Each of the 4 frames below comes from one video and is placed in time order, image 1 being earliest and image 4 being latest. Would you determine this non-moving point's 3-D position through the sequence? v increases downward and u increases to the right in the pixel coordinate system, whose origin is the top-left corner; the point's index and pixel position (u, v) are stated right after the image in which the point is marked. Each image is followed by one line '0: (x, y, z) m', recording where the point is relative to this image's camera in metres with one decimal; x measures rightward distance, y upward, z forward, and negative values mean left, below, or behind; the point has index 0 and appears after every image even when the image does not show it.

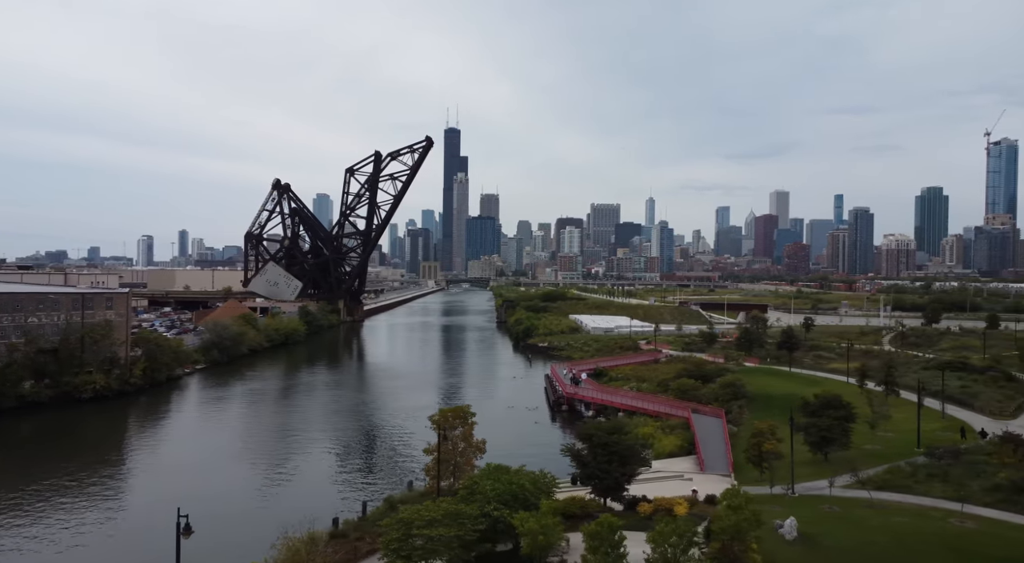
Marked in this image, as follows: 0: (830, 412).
0: (+10.0, -4.1, +19.1) m
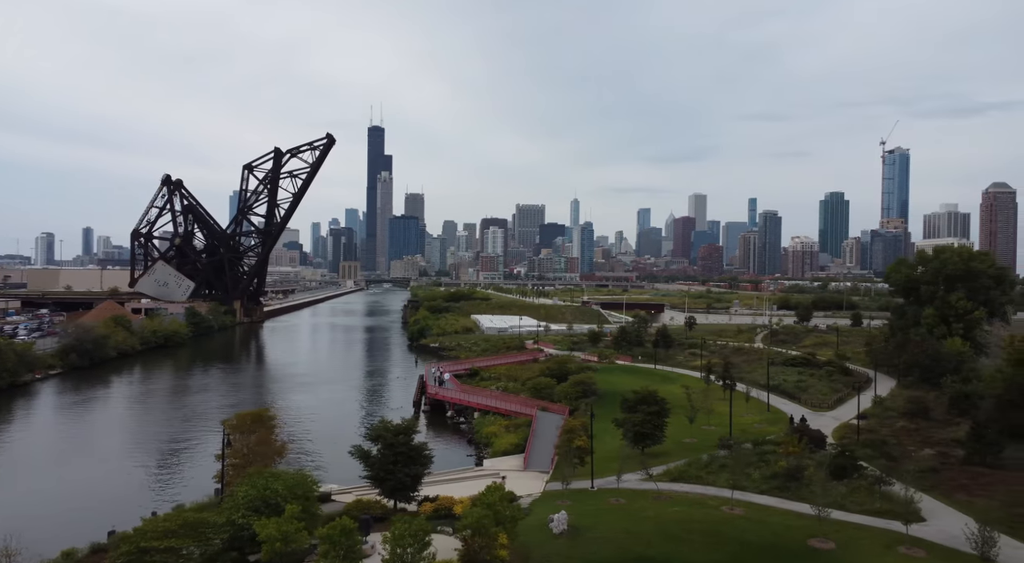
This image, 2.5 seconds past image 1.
0: (+4.3, -4.1, +19.7) m
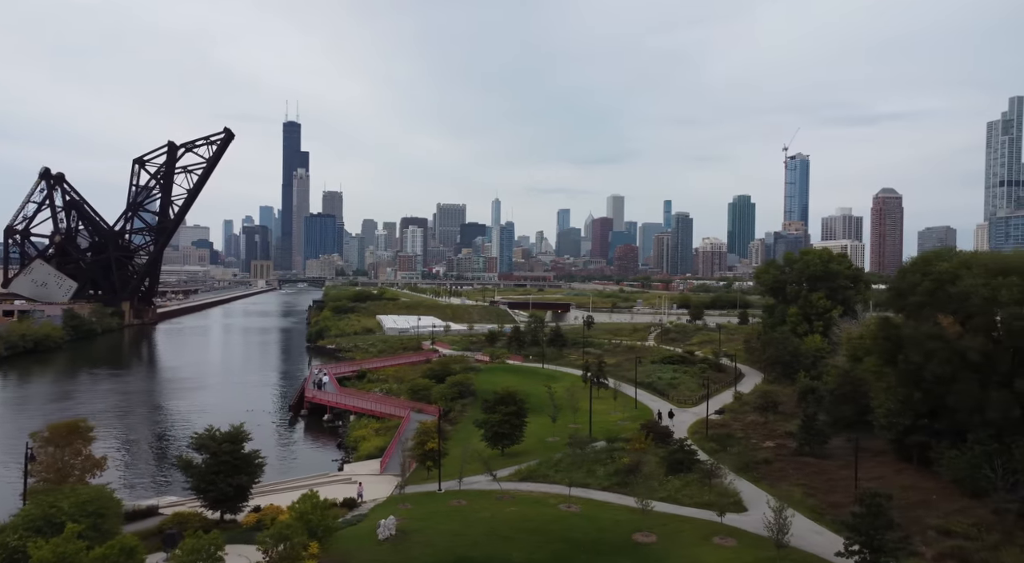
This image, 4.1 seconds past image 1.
0: (-0.3, -4.1, +19.8) m
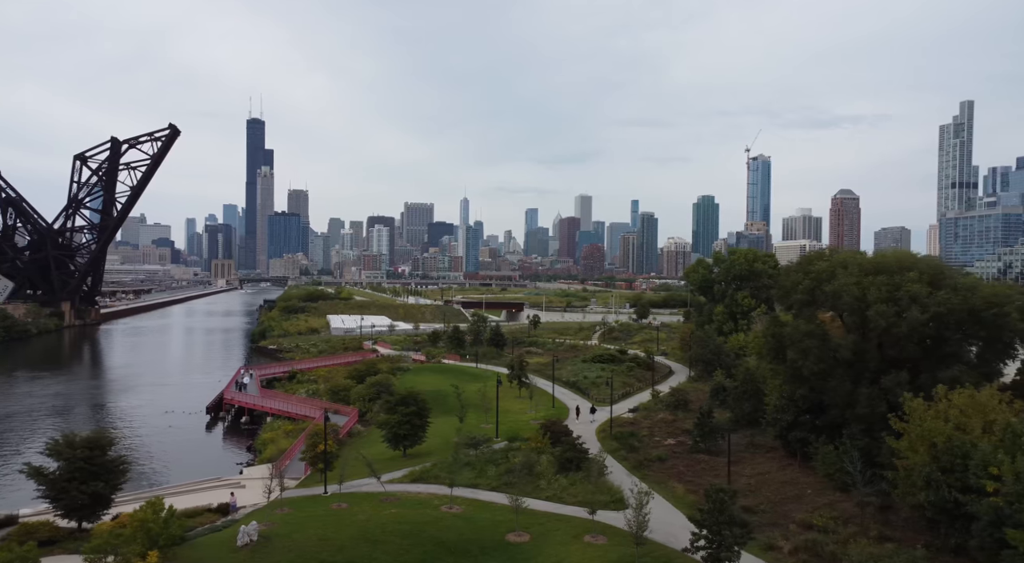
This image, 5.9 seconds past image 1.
0: (-3.6, -4.1, +19.7) m
